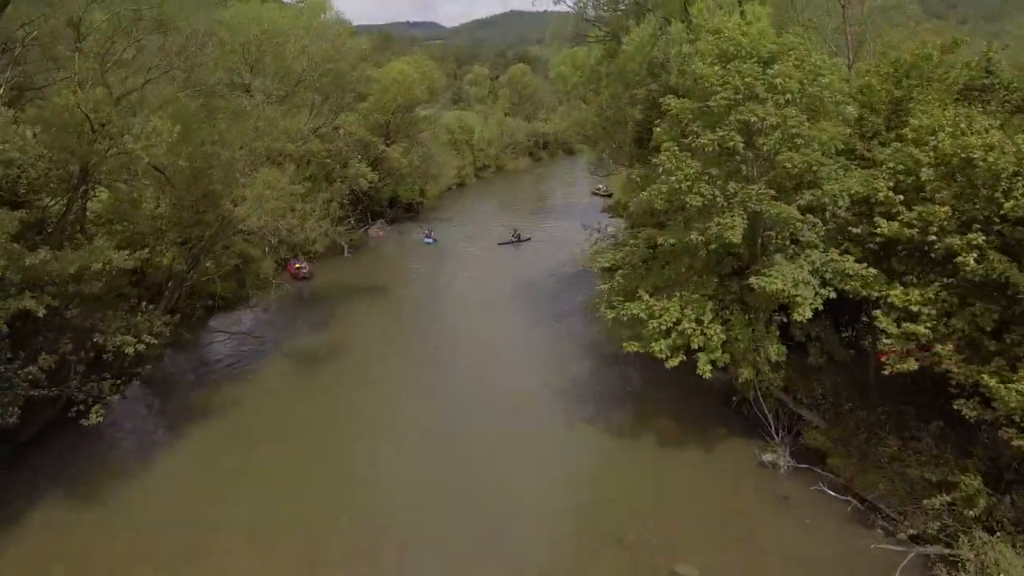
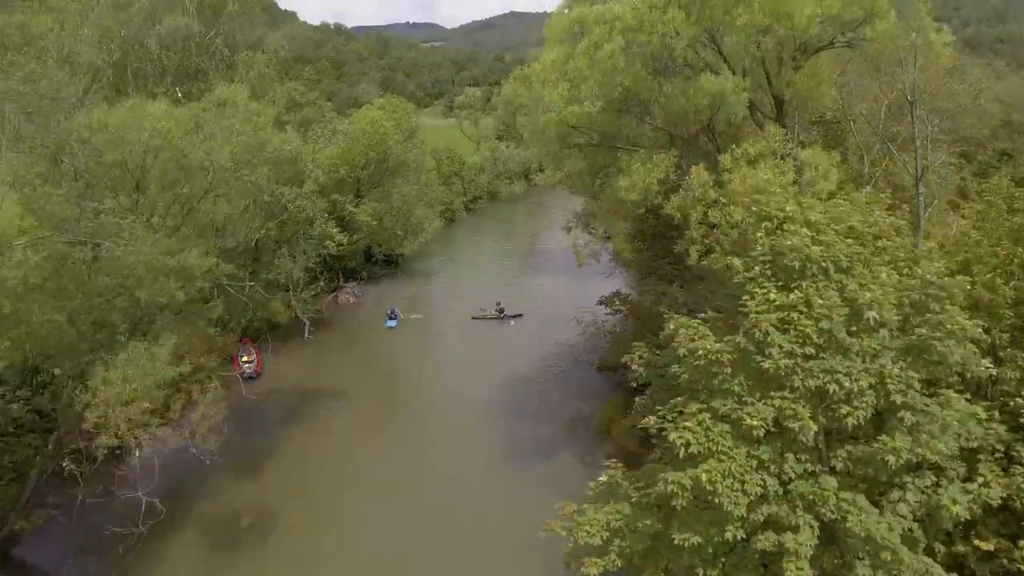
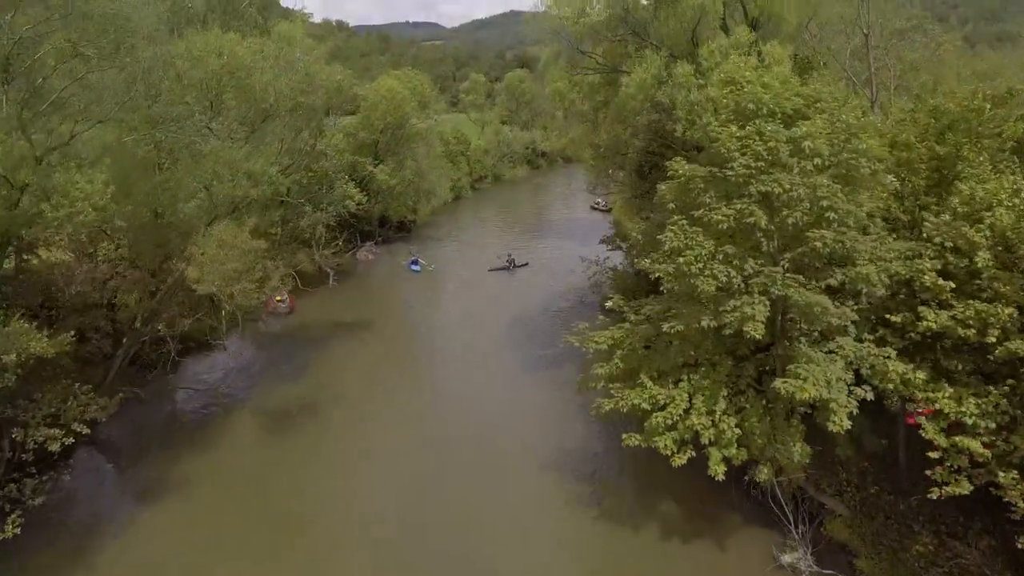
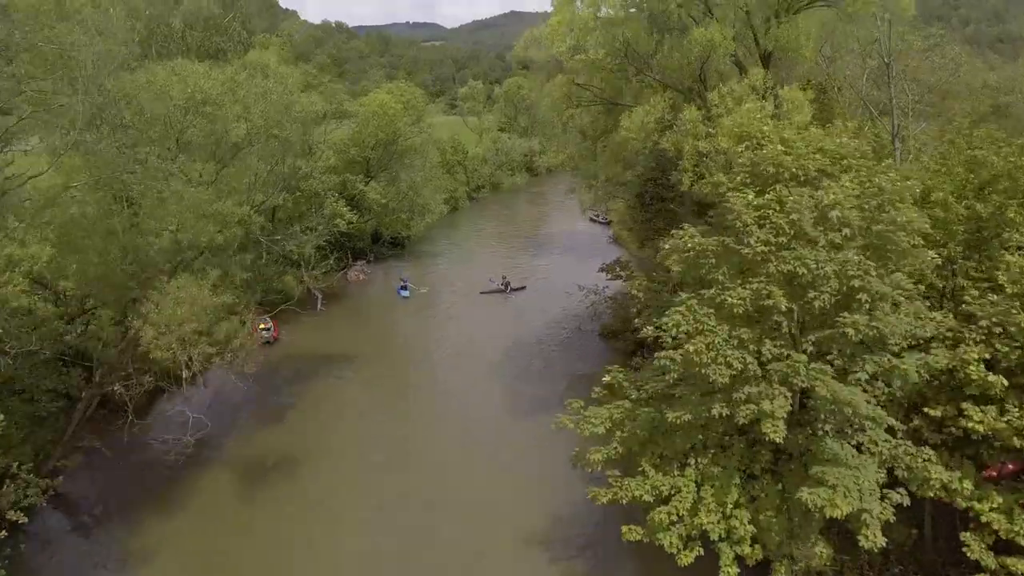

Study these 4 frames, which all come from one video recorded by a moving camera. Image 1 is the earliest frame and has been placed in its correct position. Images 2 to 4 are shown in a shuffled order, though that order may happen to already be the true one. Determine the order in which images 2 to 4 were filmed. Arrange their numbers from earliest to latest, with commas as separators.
3, 4, 2
